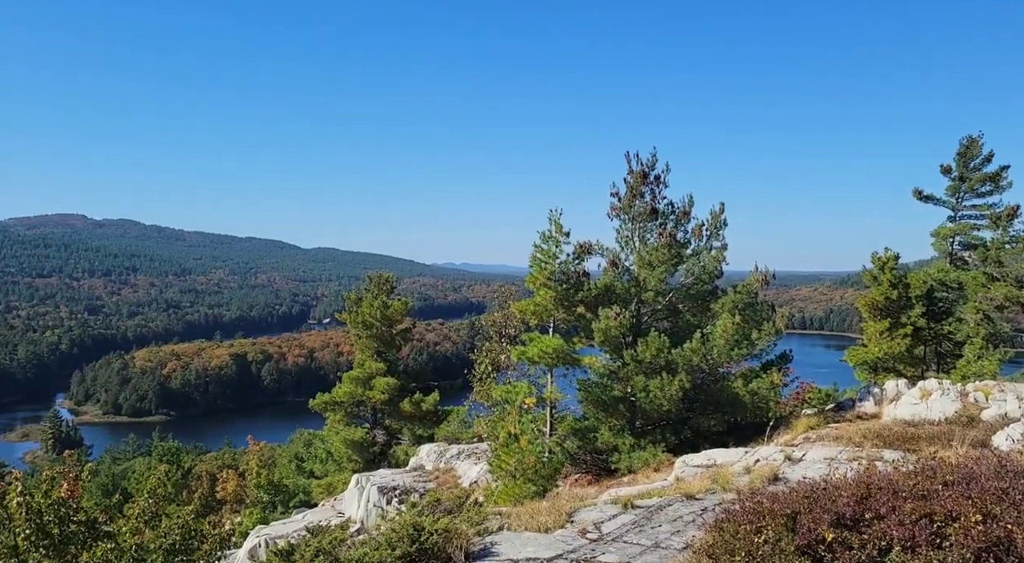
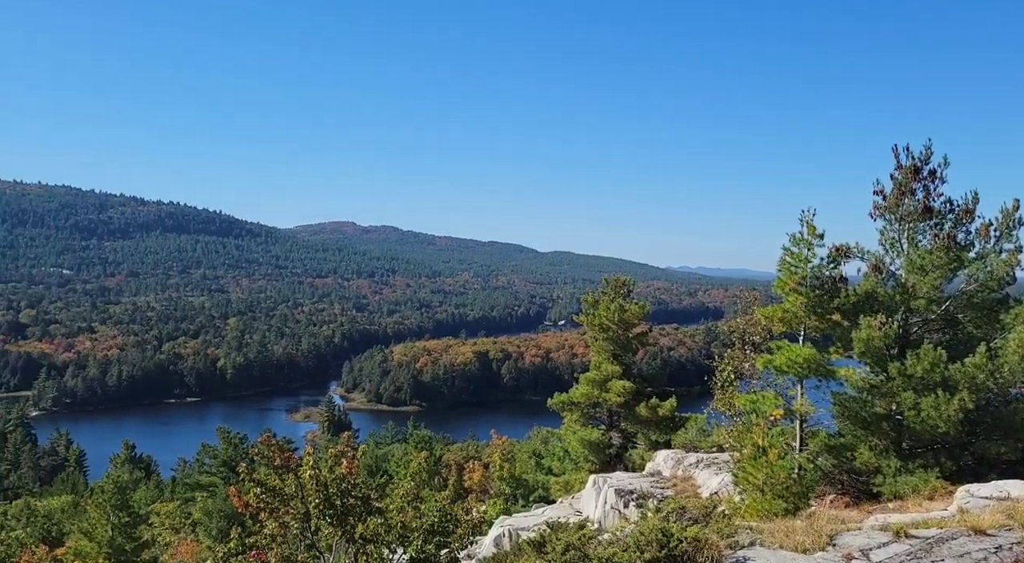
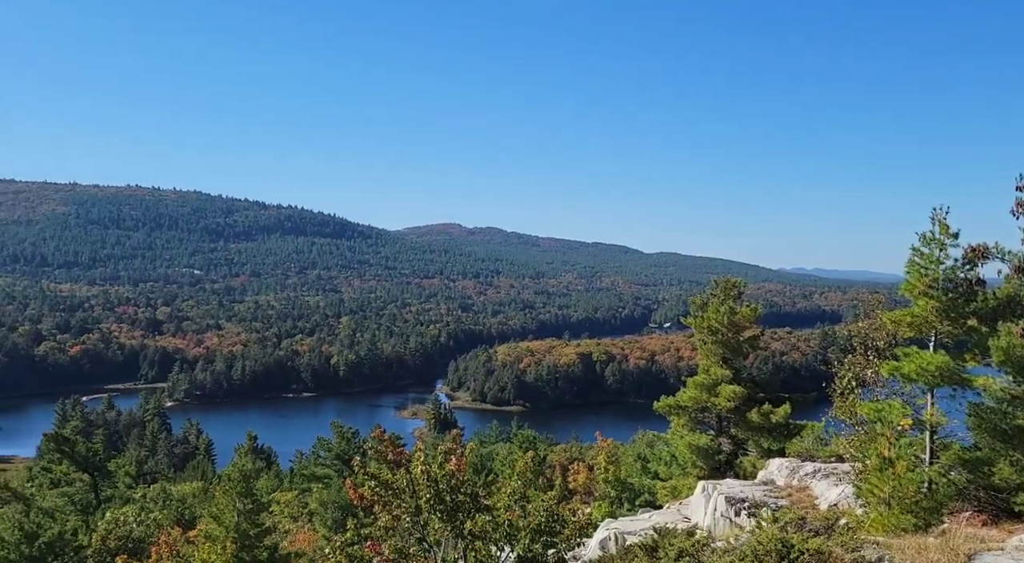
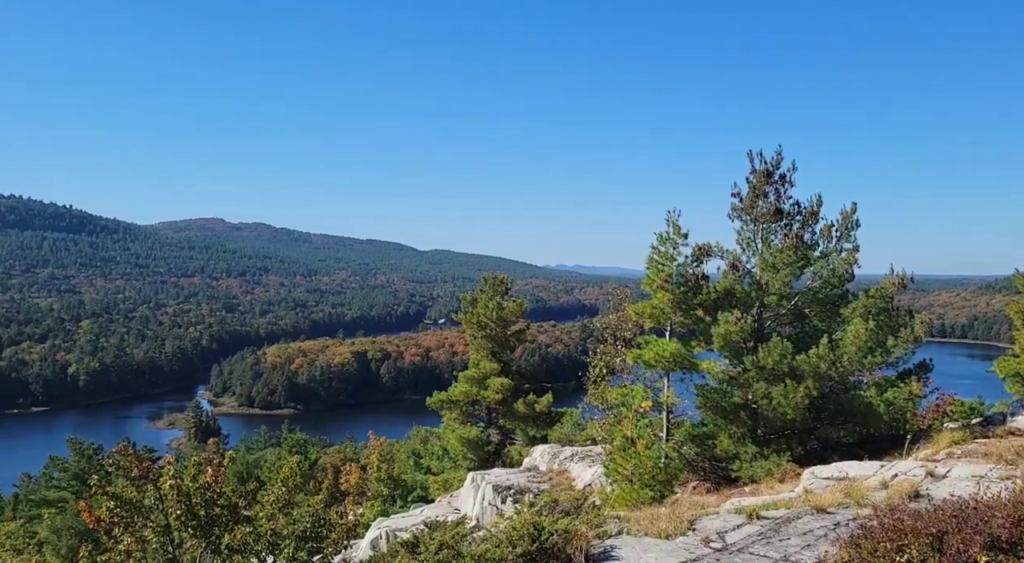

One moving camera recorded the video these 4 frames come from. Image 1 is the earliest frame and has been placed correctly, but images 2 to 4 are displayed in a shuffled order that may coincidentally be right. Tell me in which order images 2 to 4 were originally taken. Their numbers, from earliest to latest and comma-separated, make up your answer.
4, 2, 3
